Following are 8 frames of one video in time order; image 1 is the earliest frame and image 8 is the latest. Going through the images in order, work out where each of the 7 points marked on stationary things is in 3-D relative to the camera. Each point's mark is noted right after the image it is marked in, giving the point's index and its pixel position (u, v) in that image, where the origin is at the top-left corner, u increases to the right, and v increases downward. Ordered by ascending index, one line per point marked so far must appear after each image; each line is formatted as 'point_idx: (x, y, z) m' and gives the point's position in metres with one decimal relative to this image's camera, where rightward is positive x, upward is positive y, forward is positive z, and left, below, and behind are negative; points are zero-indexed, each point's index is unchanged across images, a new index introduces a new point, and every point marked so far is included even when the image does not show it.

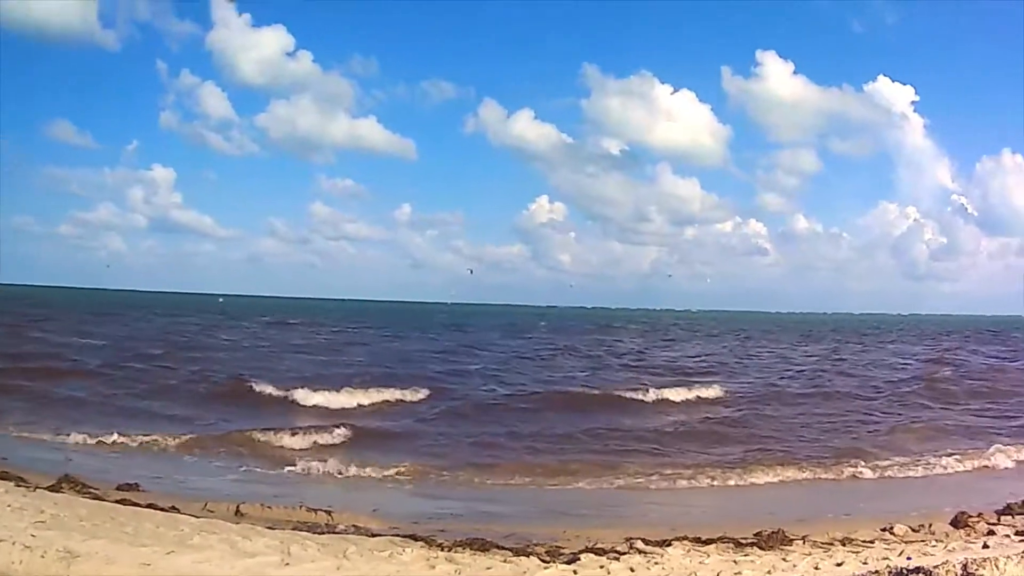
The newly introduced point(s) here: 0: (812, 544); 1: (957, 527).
0: (+4.5, -3.9, +13.0) m
1: (+7.3, -3.9, +14.0) m
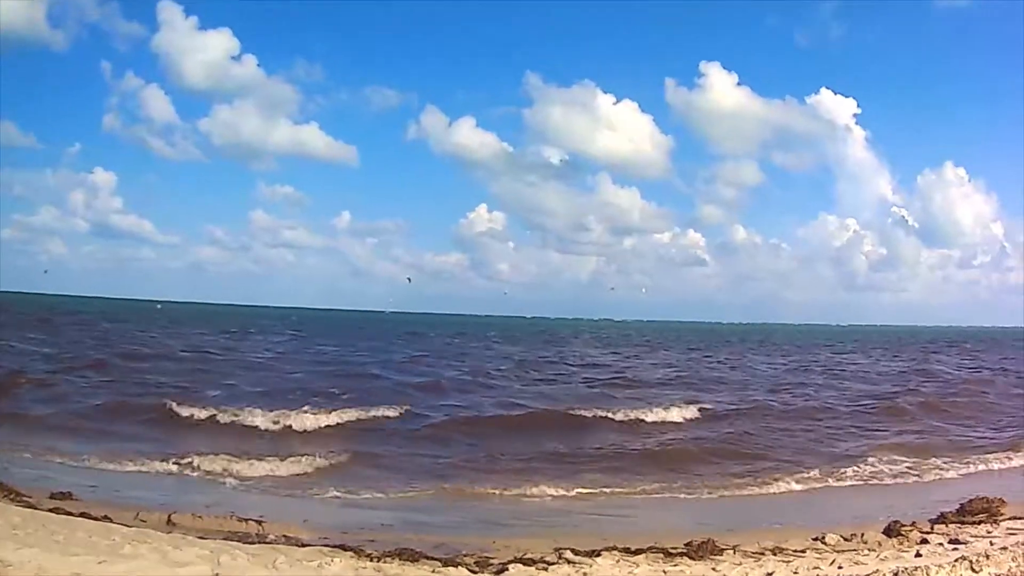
0: (+3.5, -4.0, +13.1) m
1: (+6.2, -4.1, +14.1) m
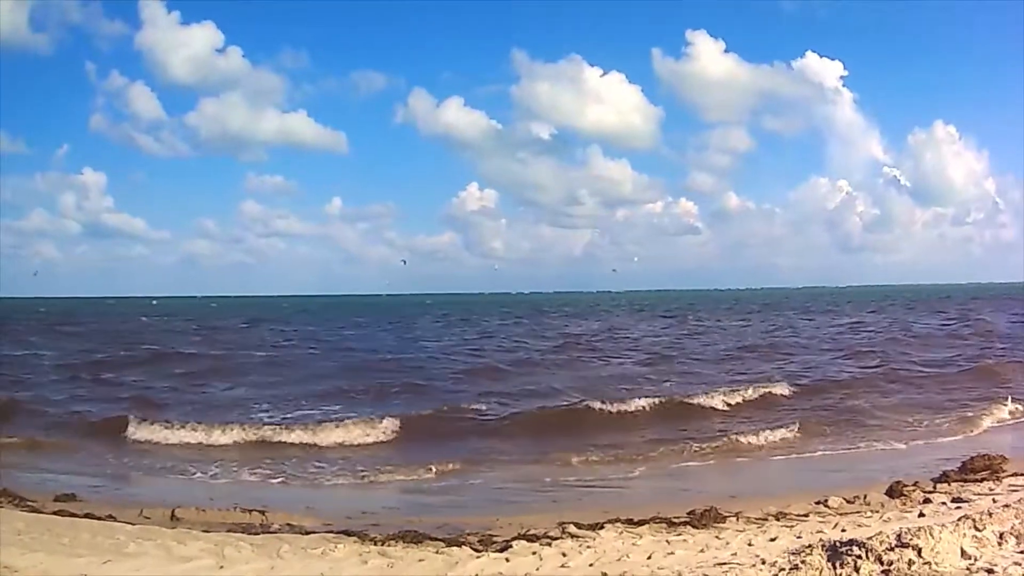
0: (+3.5, -3.5, +13.1) m
1: (+6.2, -3.4, +14.1) m
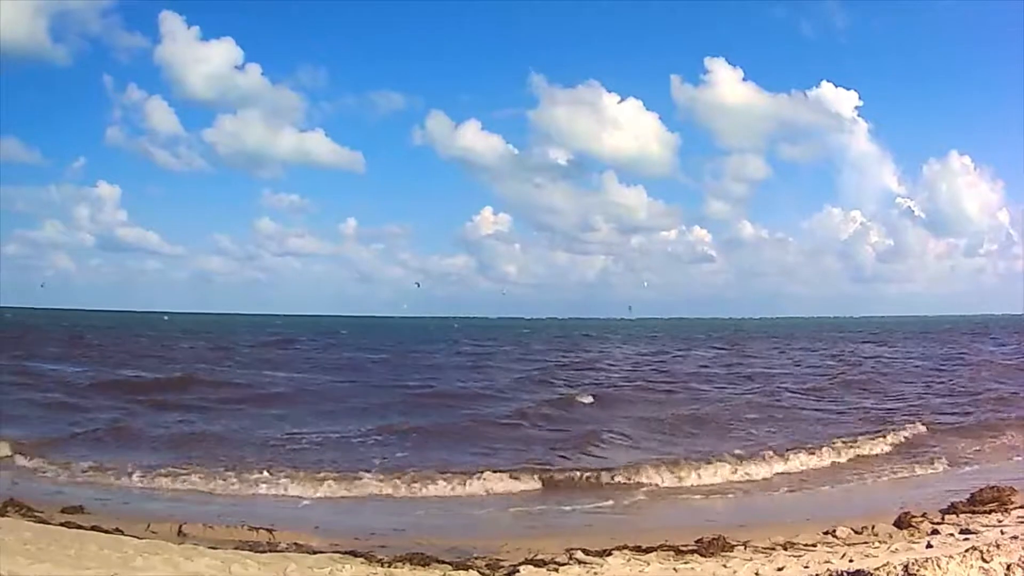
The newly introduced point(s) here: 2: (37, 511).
0: (+3.6, -4.0, +13.1) m
1: (+6.4, -3.9, +14.1) m
2: (-8.4, -3.9, +15.1) m
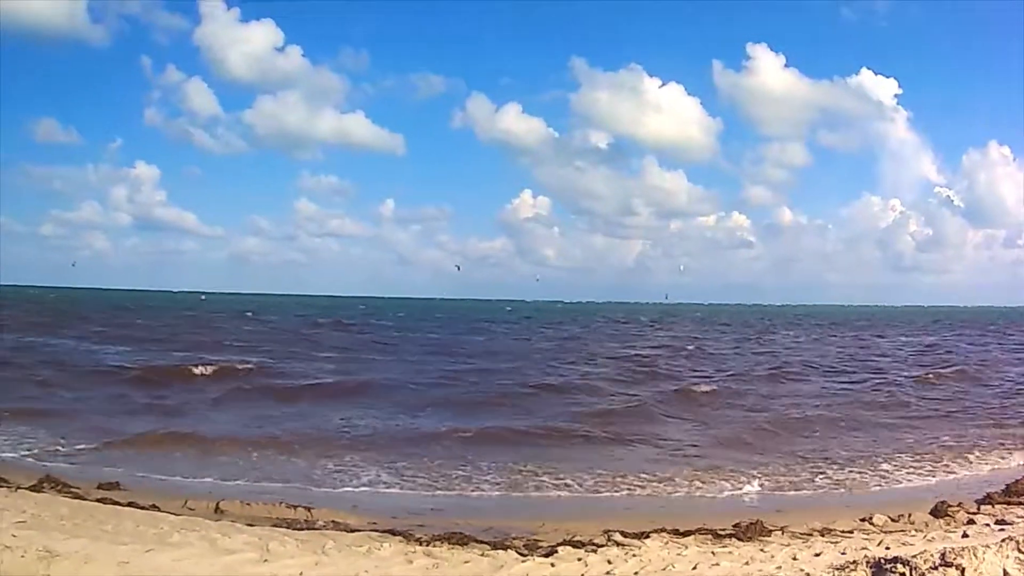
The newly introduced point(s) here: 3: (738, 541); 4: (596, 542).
0: (+4.2, -3.7, +13.1) m
1: (+6.9, -3.7, +14.0) m
2: (-7.8, -3.5, +15.2) m
3: (+3.3, -3.7, +12.7) m
4: (+1.2, -3.7, +12.5) m
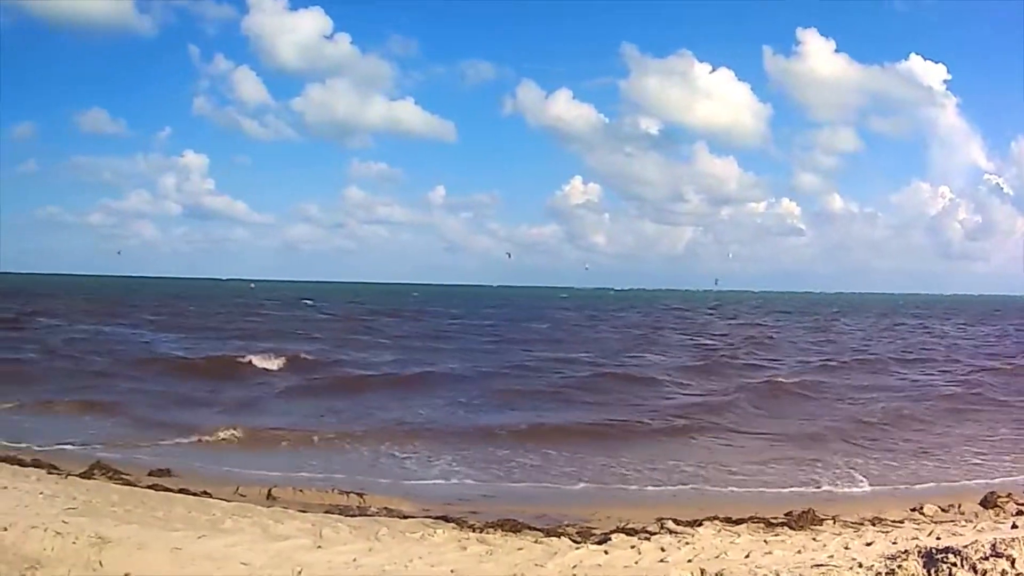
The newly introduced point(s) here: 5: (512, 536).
0: (+5.0, -3.6, +13.1) m
1: (+7.7, -3.5, +14.0) m
2: (-7.0, -3.3, +15.4) m
3: (+4.1, -3.6, +12.7) m
4: (+2.0, -3.5, +12.5) m
5: (0.0, -3.6, +12.4) m
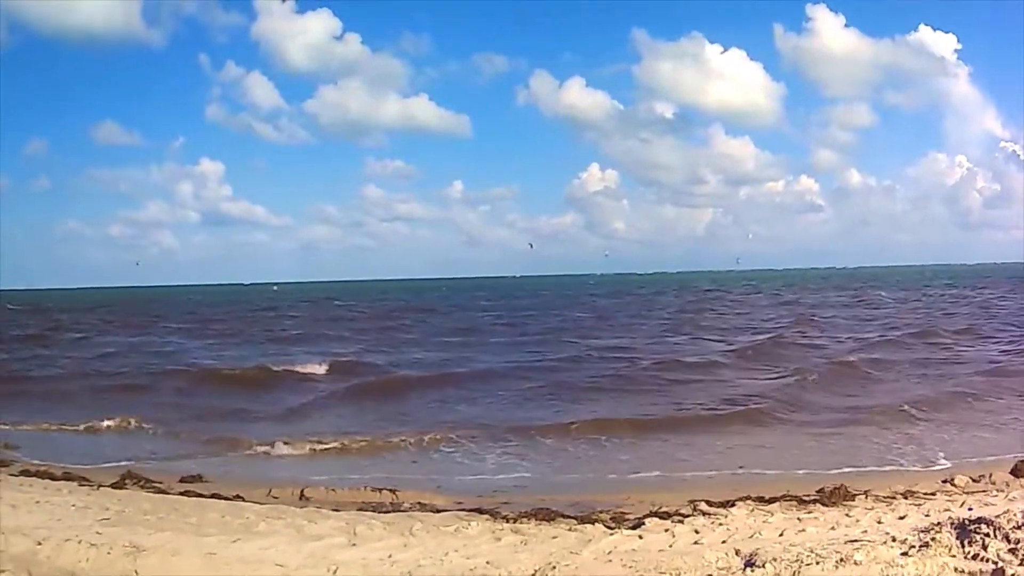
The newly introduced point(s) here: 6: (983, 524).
0: (+5.5, -3.2, +13.0) m
1: (+8.2, -3.0, +14.0) m
2: (-6.4, -3.5, +15.5) m
3: (+4.6, -3.2, +12.7) m
4: (+2.5, -3.3, +12.6) m
5: (+0.5, -3.4, +12.4) m
6: (+6.3, -3.1, +11.3) m
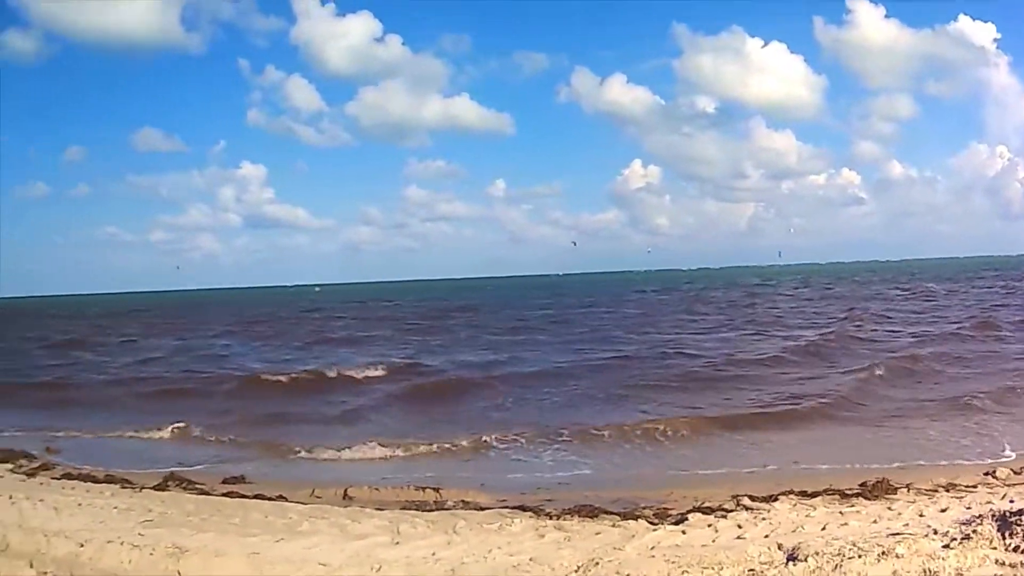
0: (+6.1, -3.1, +13.1) m
1: (+8.9, -2.9, +14.0) m
2: (-5.8, -3.6, +15.7) m
3: (+5.2, -3.1, +12.8) m
4: (+3.1, -3.2, +12.6) m
5: (+1.1, -3.4, +12.6) m
6: (+6.9, -3.0, +11.3) m
